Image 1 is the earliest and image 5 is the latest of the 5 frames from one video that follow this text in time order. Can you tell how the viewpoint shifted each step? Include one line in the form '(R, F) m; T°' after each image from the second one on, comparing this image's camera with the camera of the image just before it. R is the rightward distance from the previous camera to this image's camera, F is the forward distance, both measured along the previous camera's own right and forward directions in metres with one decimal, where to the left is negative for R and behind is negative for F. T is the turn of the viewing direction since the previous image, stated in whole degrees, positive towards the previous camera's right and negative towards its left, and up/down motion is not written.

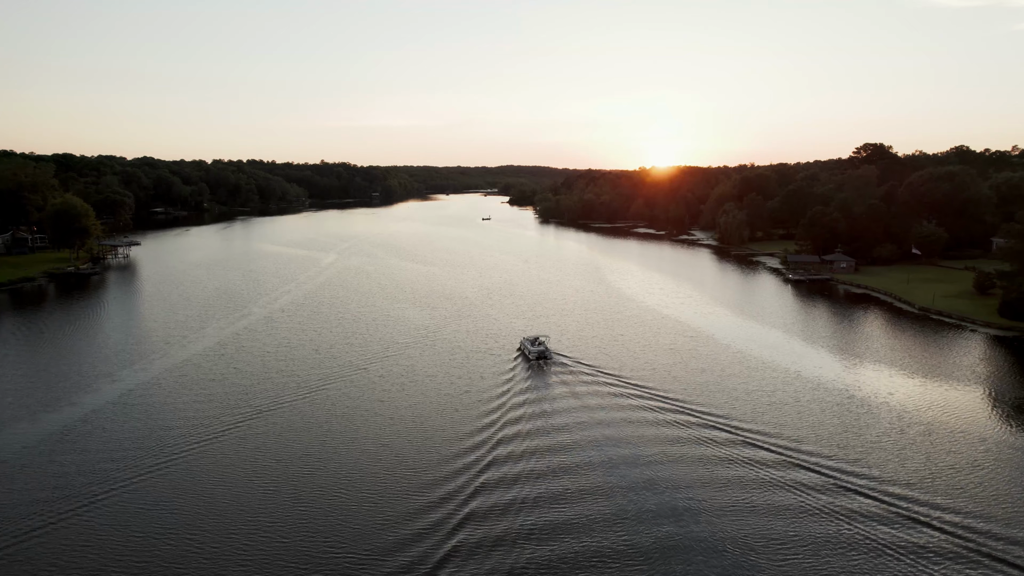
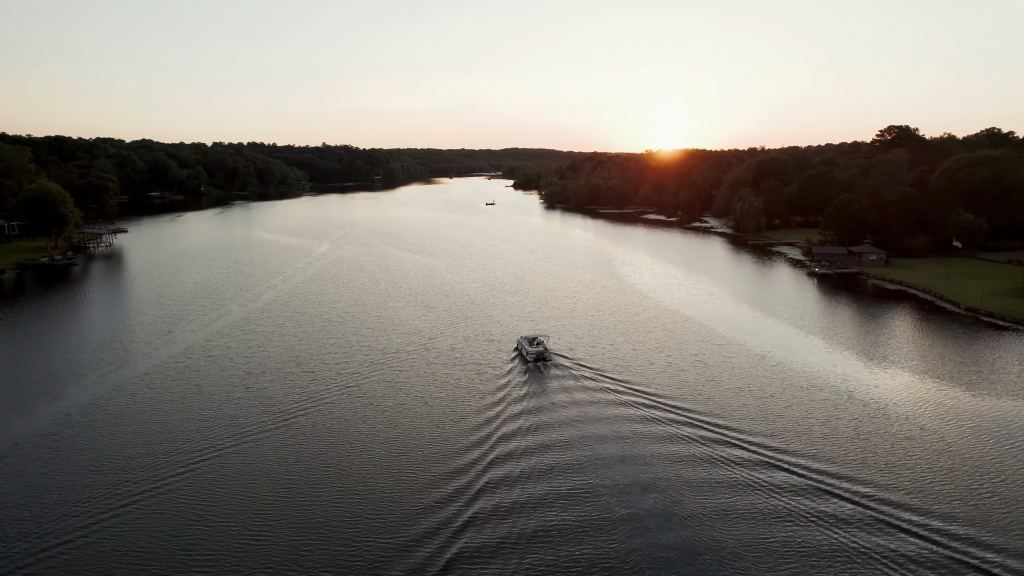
(0.0, +3.6) m; 0°
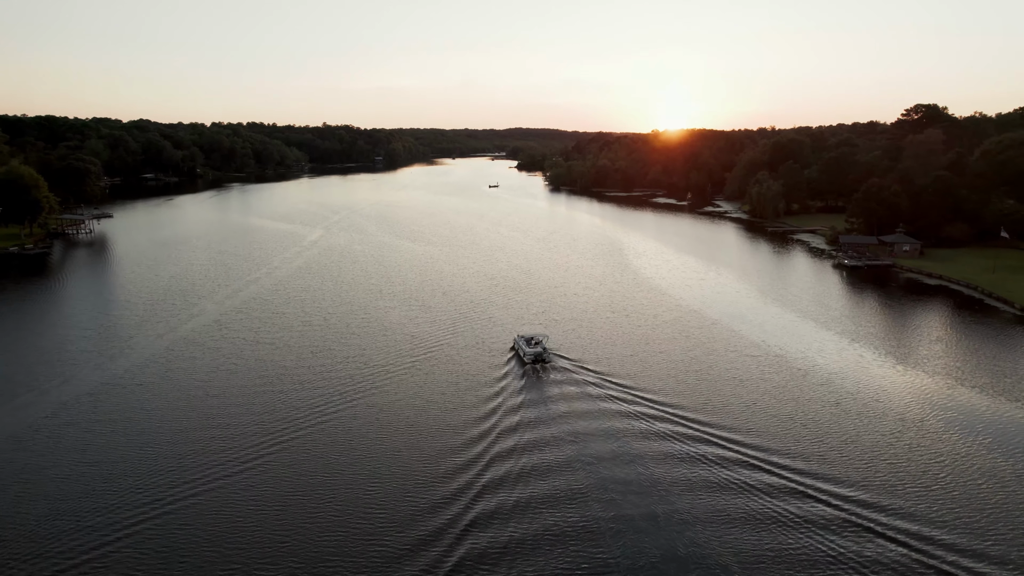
(0.0, +3.5) m; 0°
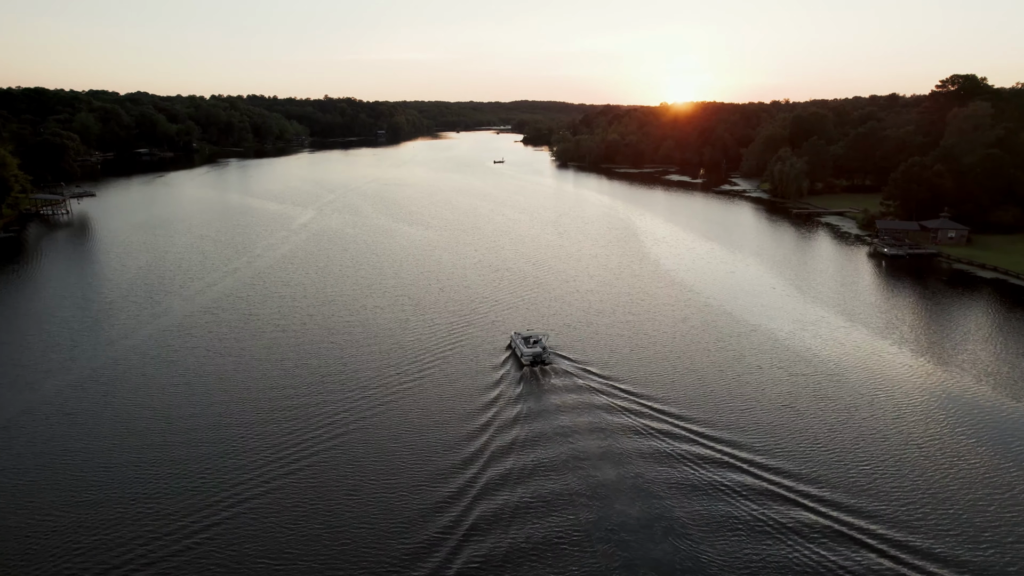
(0.0, +3.9) m; 0°
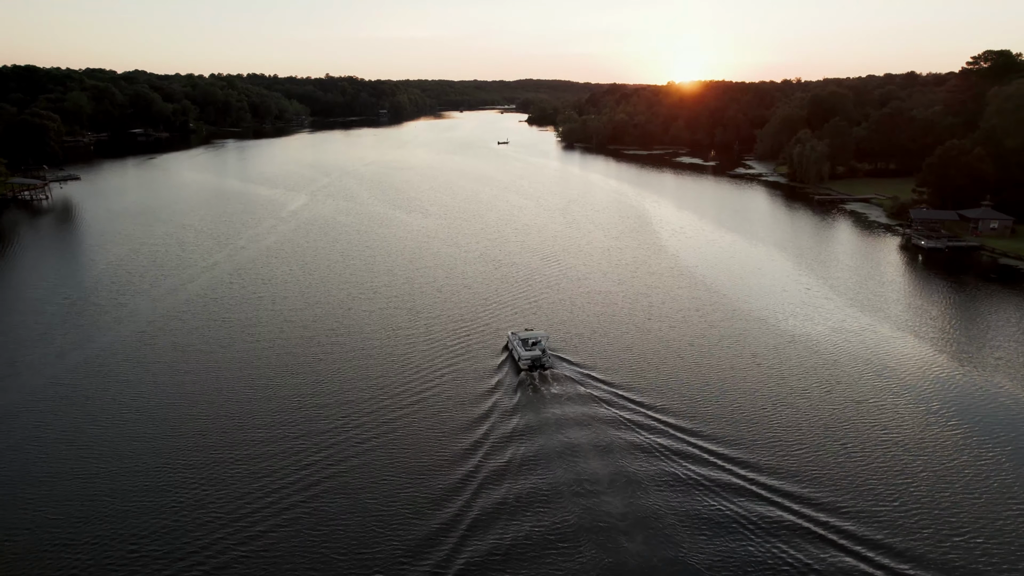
(0.0, +3.0) m; 0°
